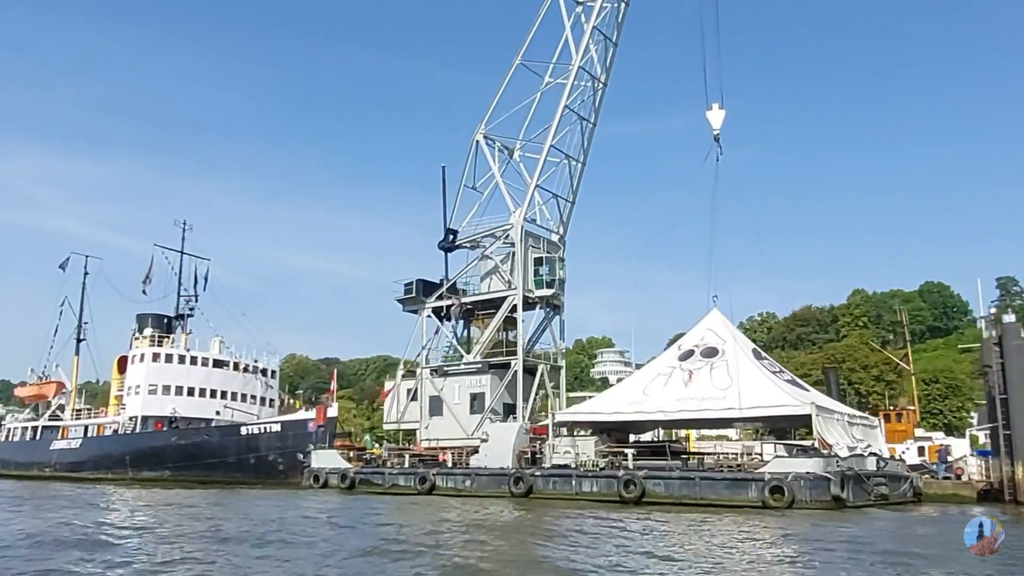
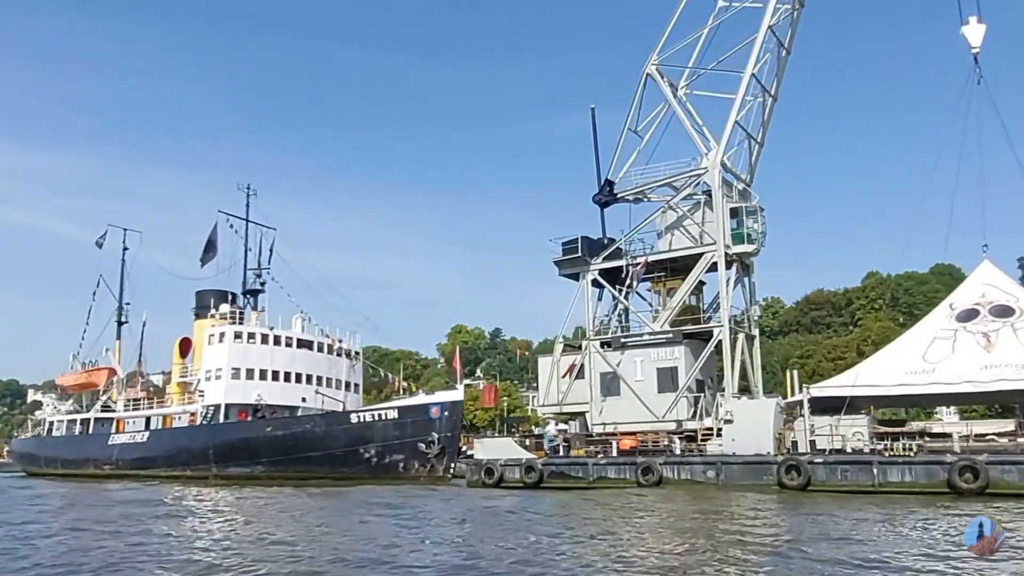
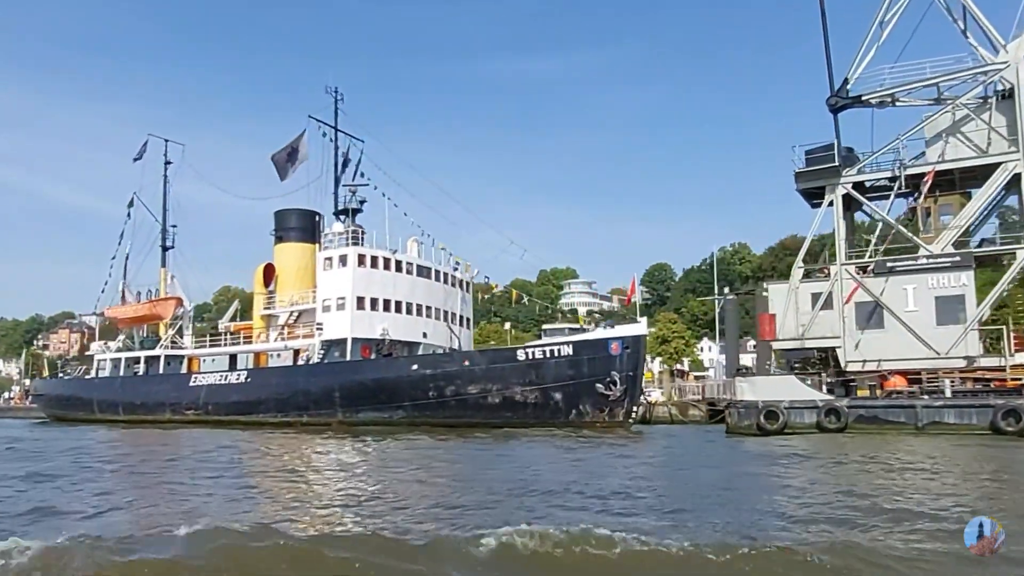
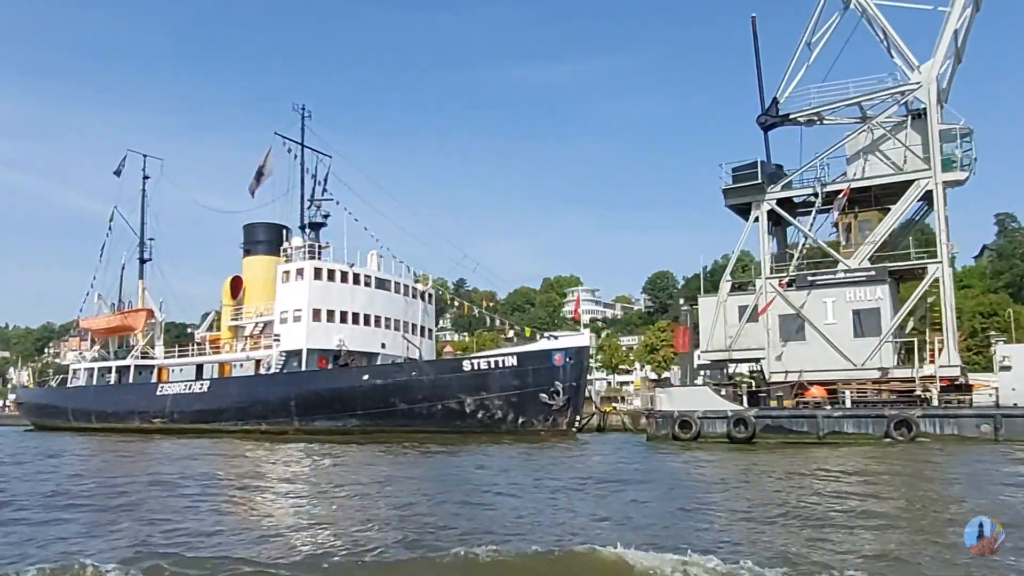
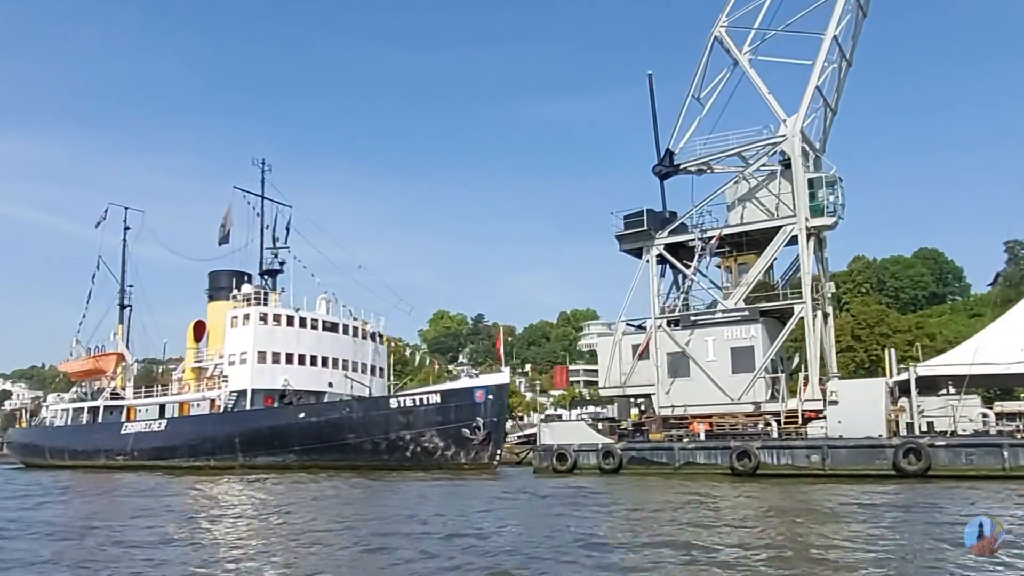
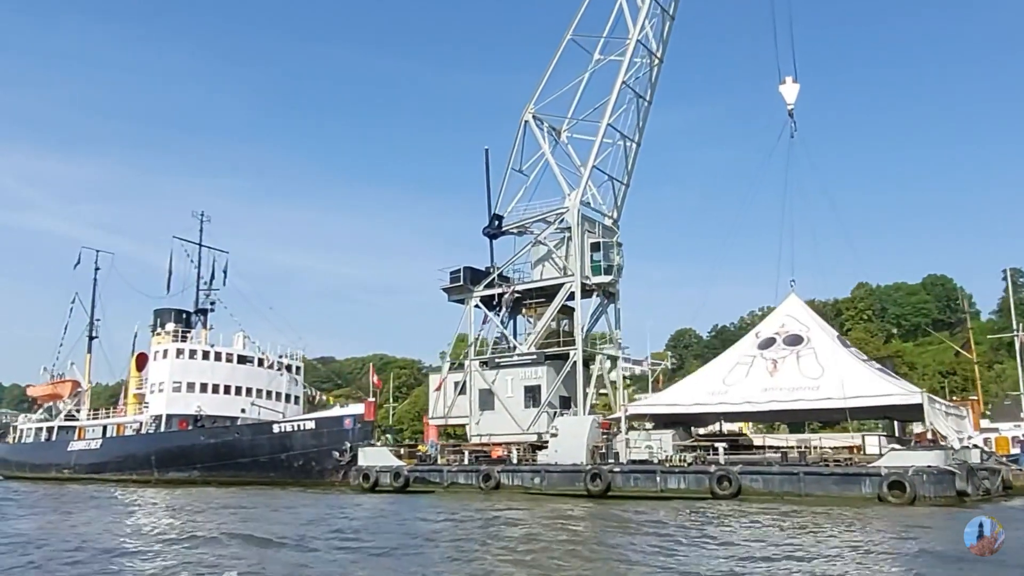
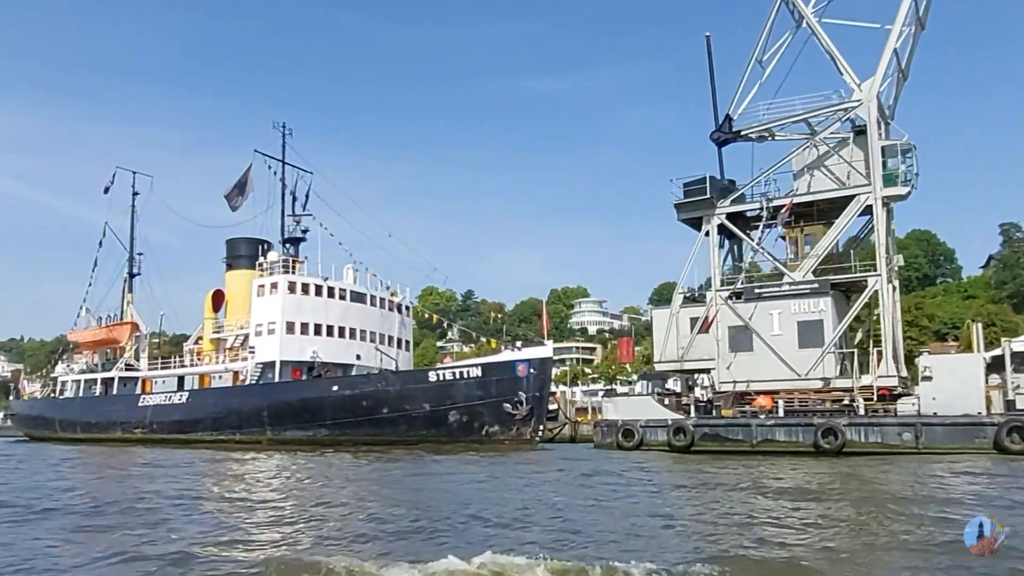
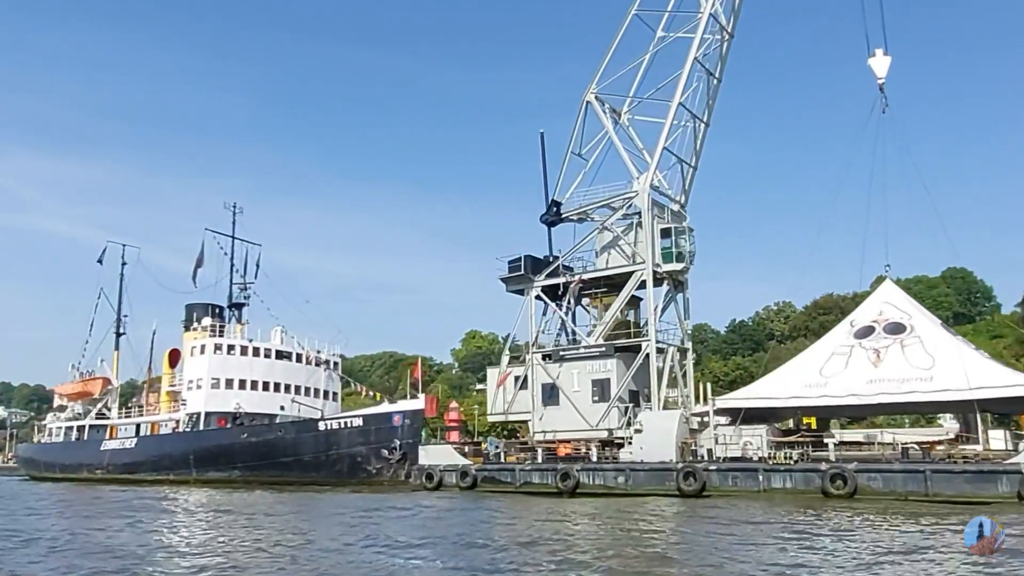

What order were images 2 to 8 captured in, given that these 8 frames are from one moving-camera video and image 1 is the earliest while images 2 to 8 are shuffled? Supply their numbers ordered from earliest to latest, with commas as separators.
6, 8, 2, 5, 7, 4, 3
